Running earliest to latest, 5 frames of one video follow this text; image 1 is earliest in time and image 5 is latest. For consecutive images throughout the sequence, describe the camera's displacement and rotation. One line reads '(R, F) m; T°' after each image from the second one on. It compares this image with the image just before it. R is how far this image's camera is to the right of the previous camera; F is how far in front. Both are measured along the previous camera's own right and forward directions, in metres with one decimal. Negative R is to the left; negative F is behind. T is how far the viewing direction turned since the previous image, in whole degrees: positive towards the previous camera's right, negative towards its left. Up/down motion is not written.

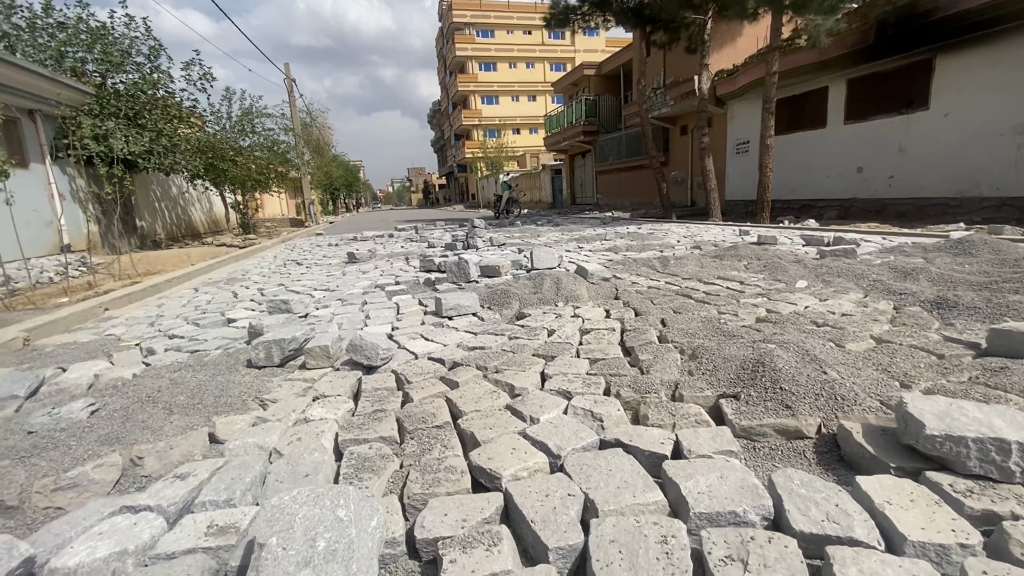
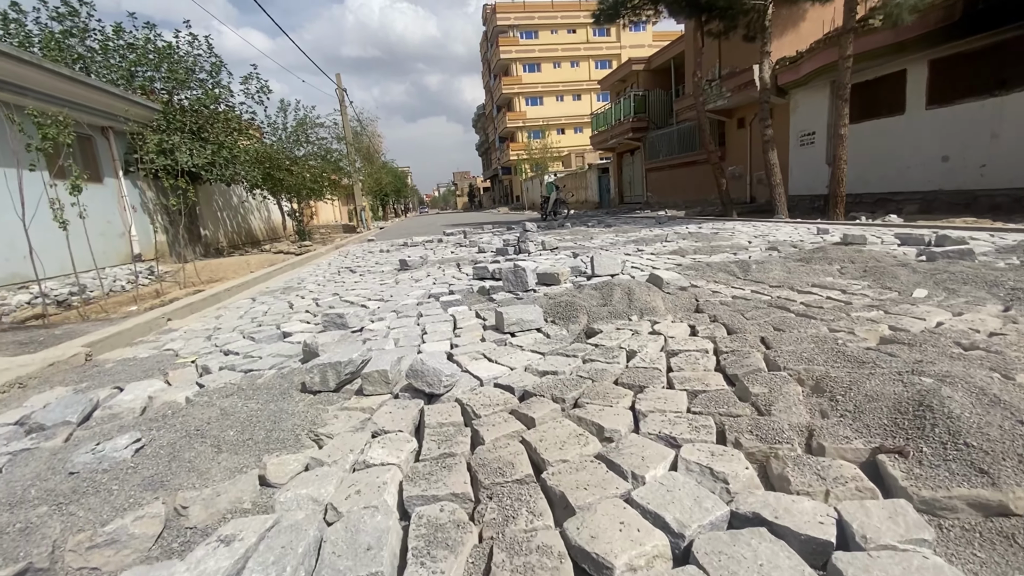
(-0.2, +0.3) m; -5°
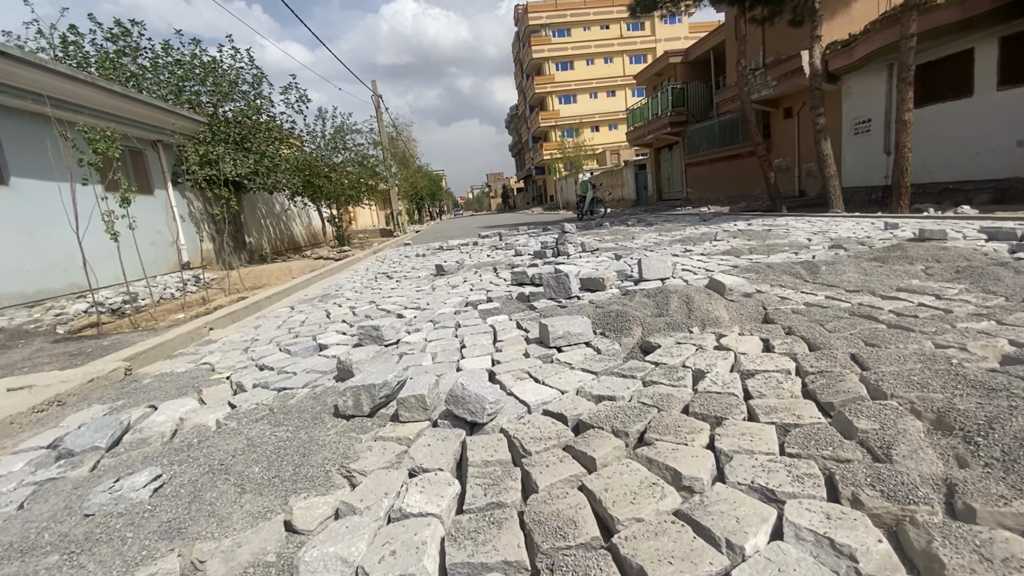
(-0.1, +0.3) m; -4°
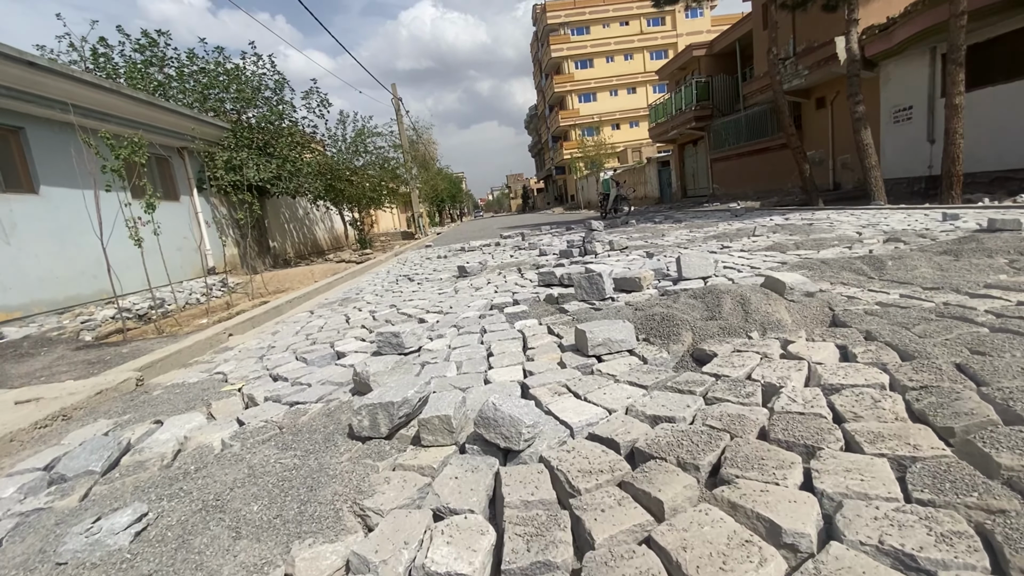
(-0.1, +0.3) m; -3°
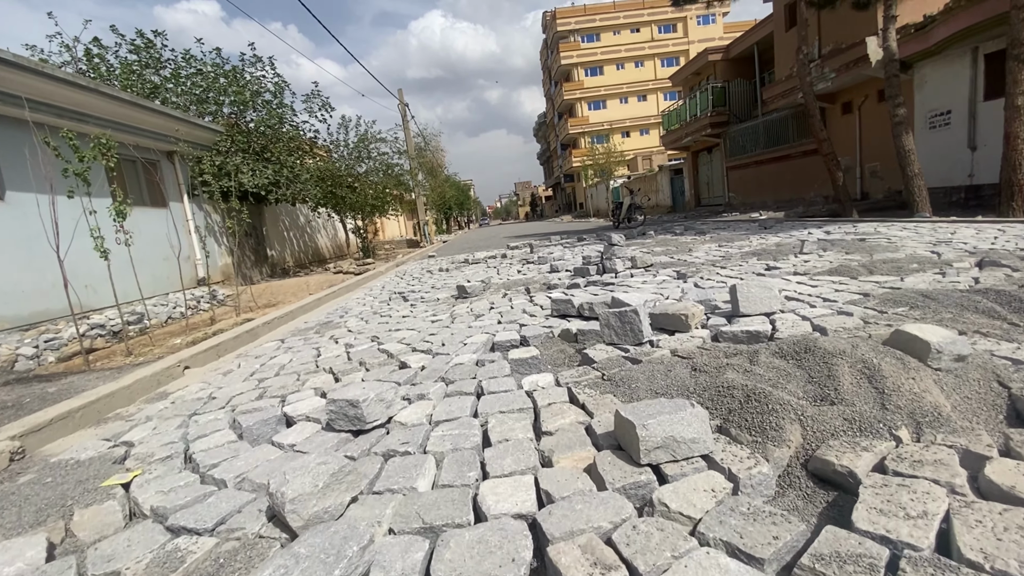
(0.0, +1.0) m; -1°
